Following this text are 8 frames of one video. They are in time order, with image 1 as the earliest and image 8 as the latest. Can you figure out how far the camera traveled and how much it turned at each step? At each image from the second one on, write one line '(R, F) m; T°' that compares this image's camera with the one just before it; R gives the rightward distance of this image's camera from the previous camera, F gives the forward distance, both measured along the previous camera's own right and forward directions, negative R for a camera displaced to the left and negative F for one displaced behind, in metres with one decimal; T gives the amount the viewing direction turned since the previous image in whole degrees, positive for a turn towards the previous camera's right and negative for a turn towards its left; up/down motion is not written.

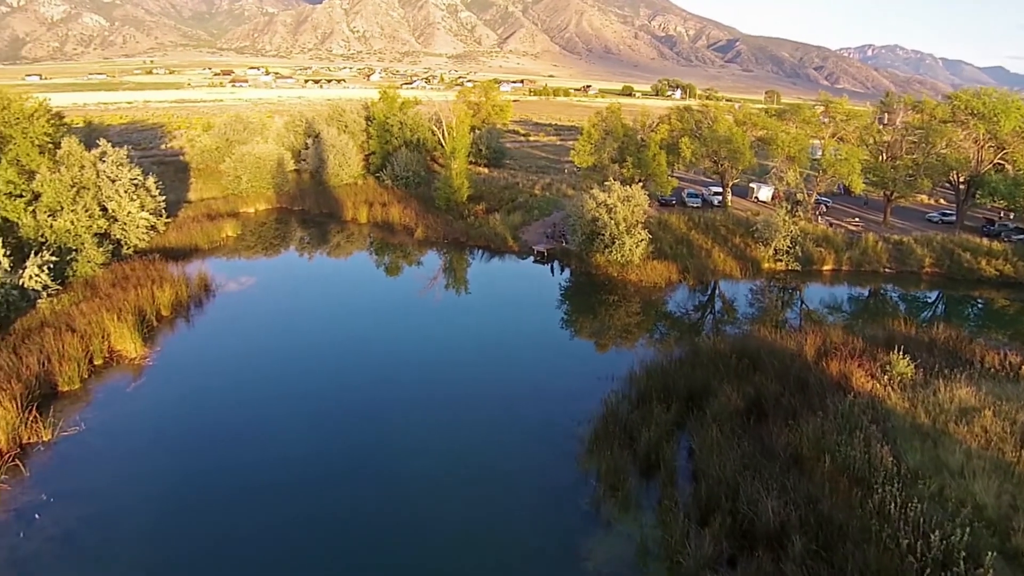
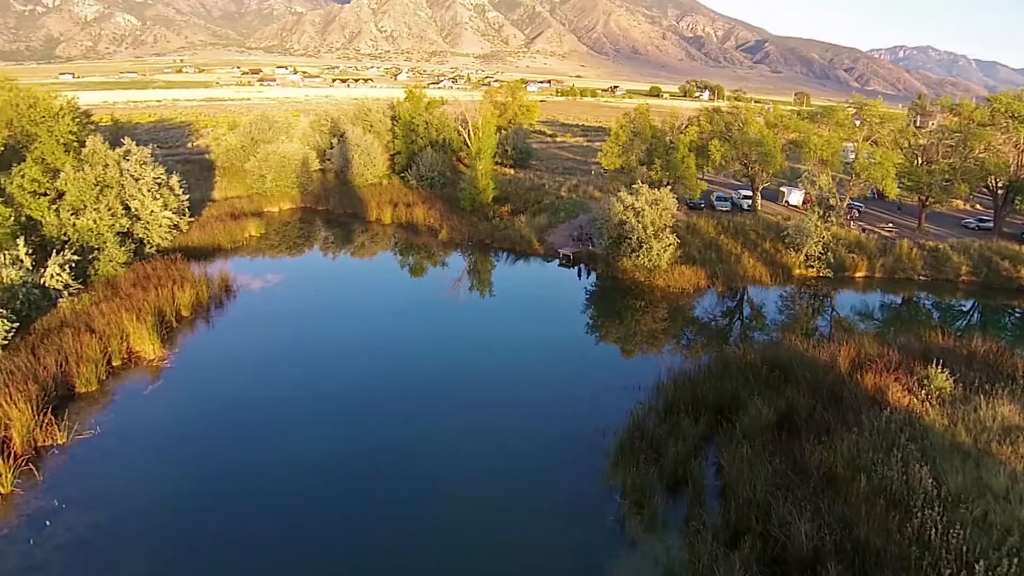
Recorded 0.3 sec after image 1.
(0.0, +0.7) m; -2°
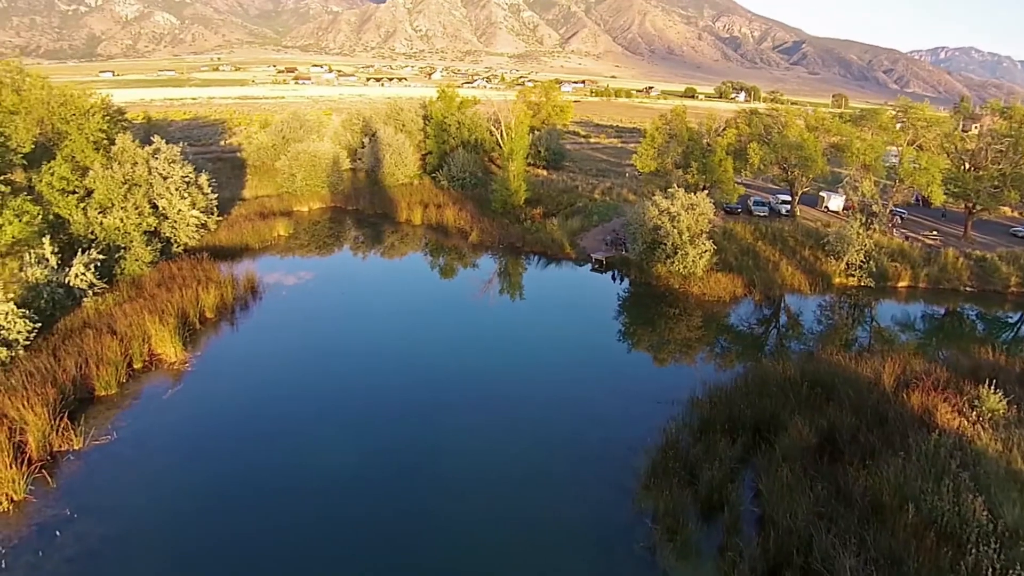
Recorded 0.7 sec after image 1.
(0.0, +0.9) m; -3°
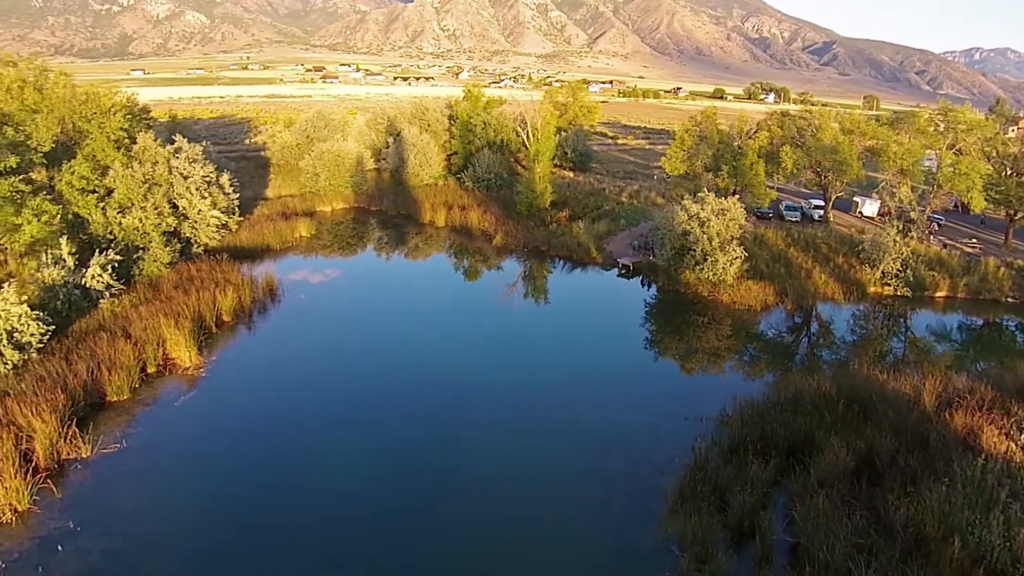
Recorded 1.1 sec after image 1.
(0.0, +0.8) m; -2°
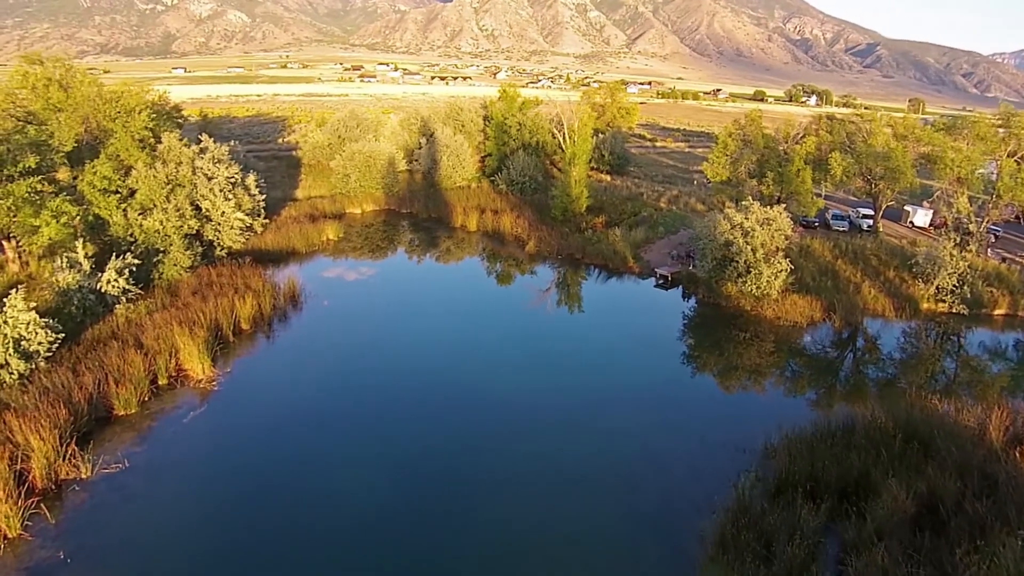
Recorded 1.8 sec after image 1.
(0.0, +1.4) m; -3°
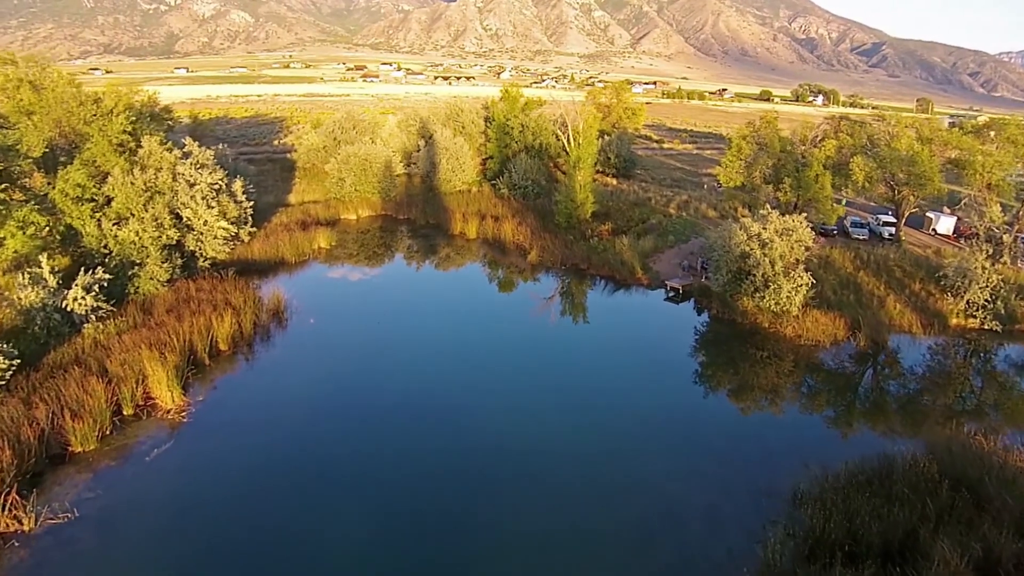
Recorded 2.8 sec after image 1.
(+0.1, +1.6) m; 0°
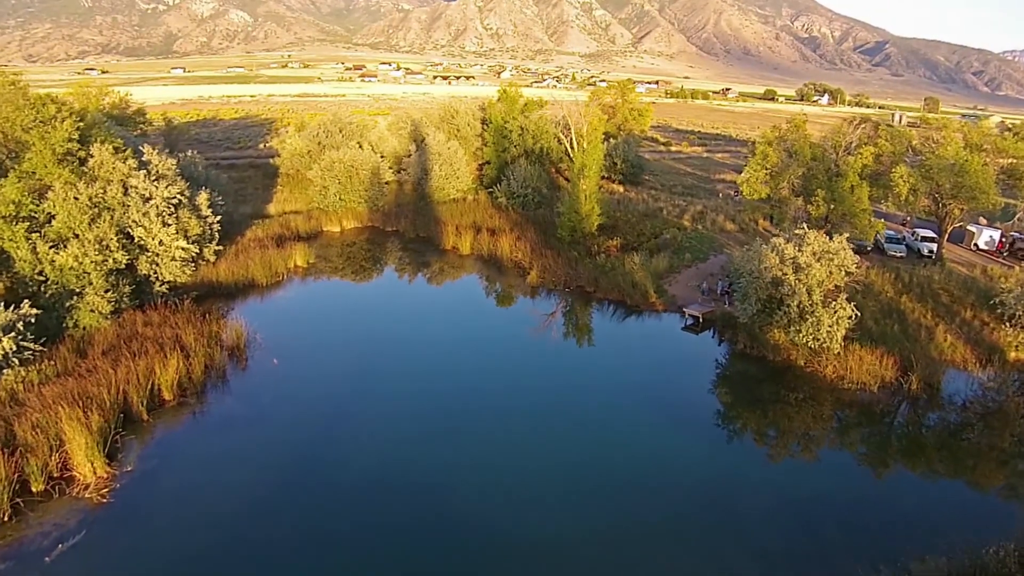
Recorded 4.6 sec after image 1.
(+0.1, +2.9) m; 0°
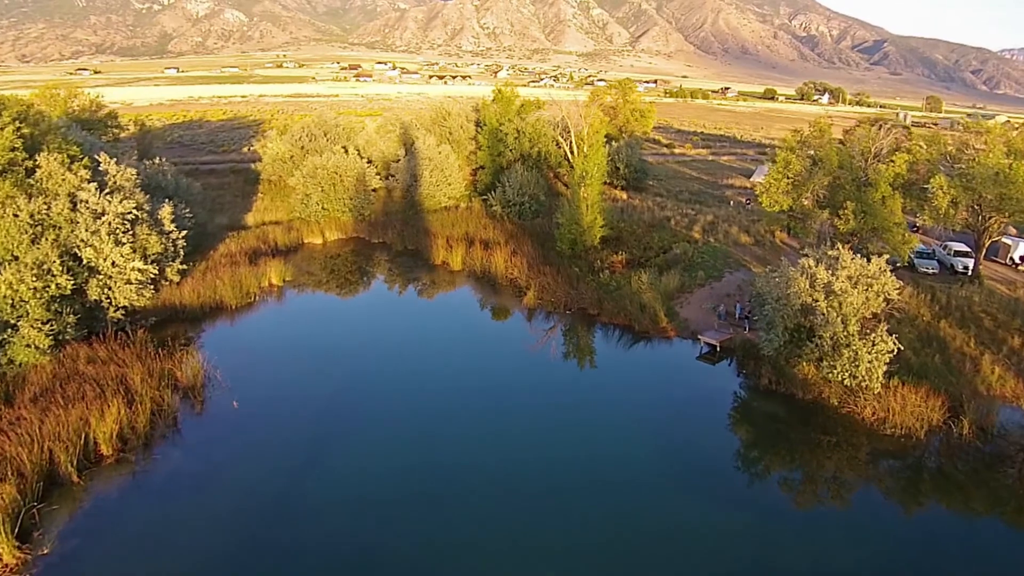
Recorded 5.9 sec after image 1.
(+0.1, +2.3) m; 0°
